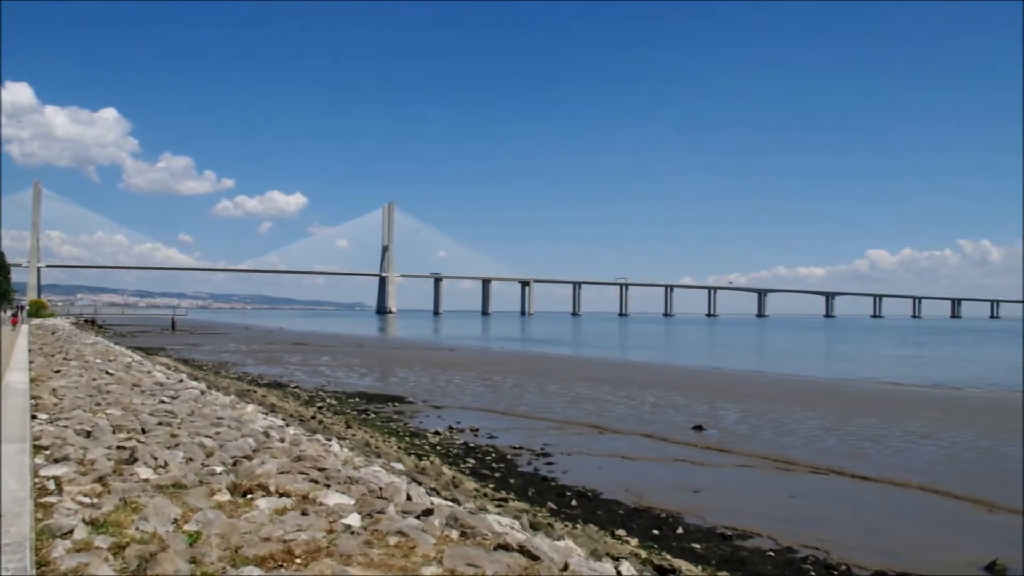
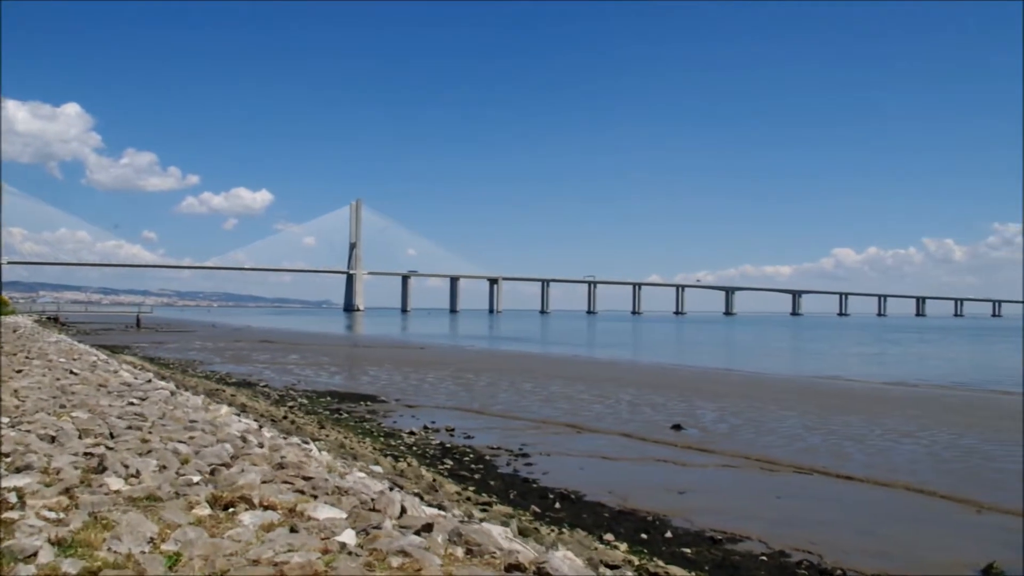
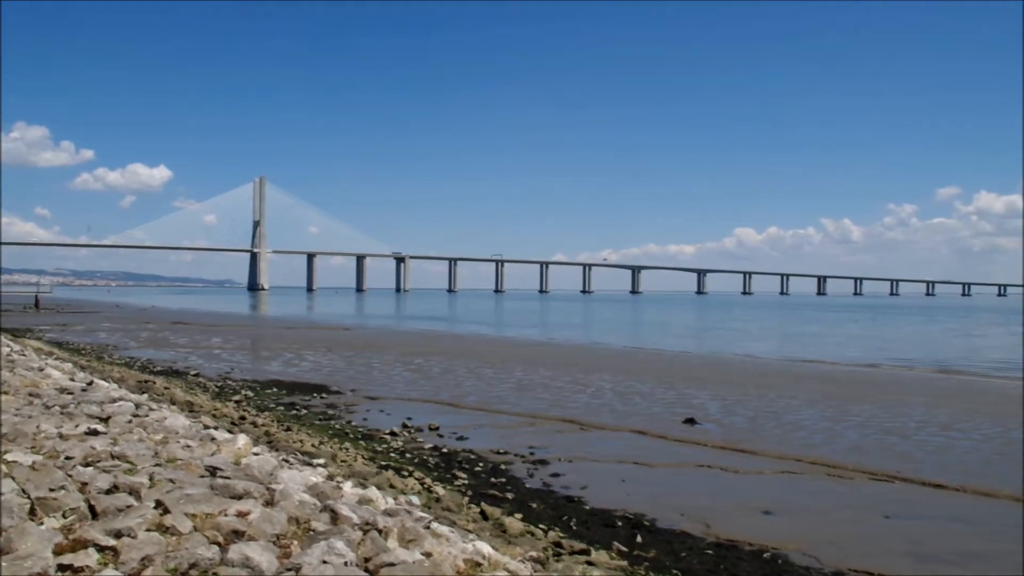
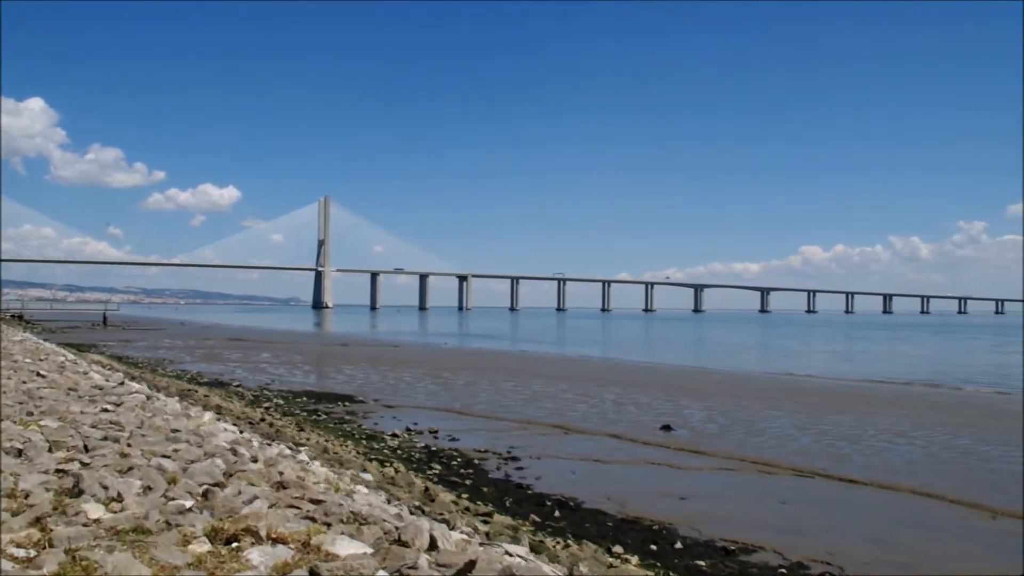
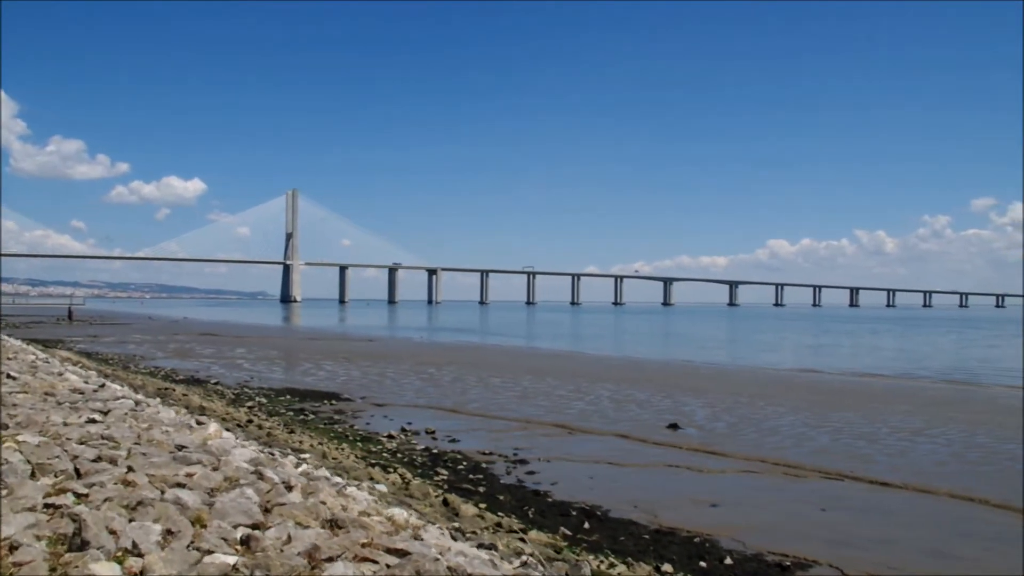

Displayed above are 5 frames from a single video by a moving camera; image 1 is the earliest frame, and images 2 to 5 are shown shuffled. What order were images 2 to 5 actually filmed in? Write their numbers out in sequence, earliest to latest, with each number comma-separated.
2, 4, 5, 3
